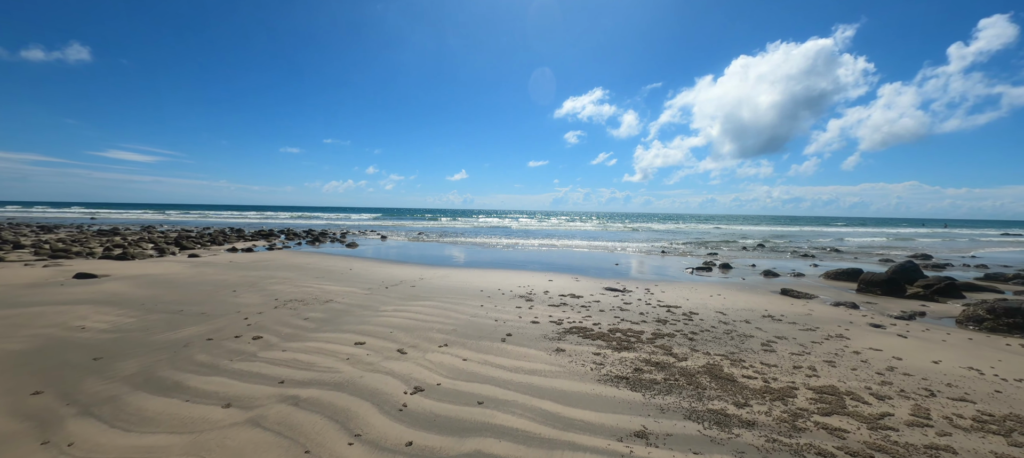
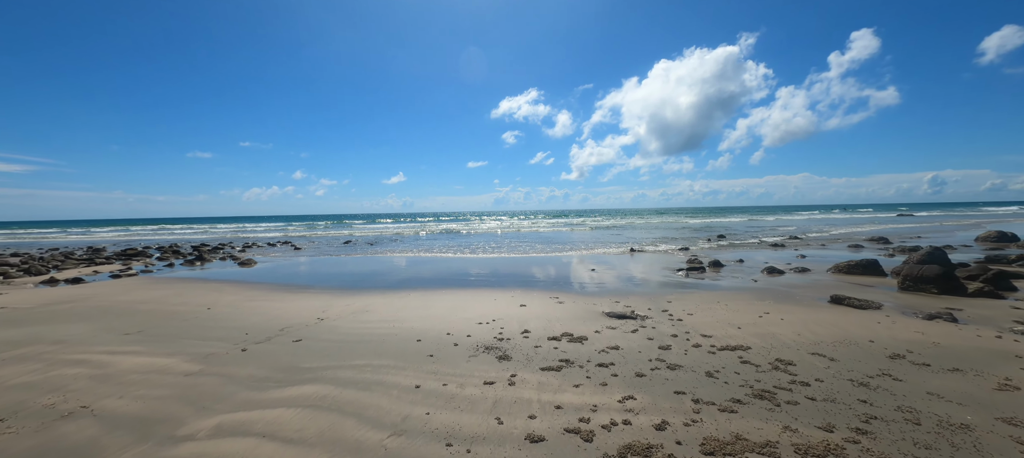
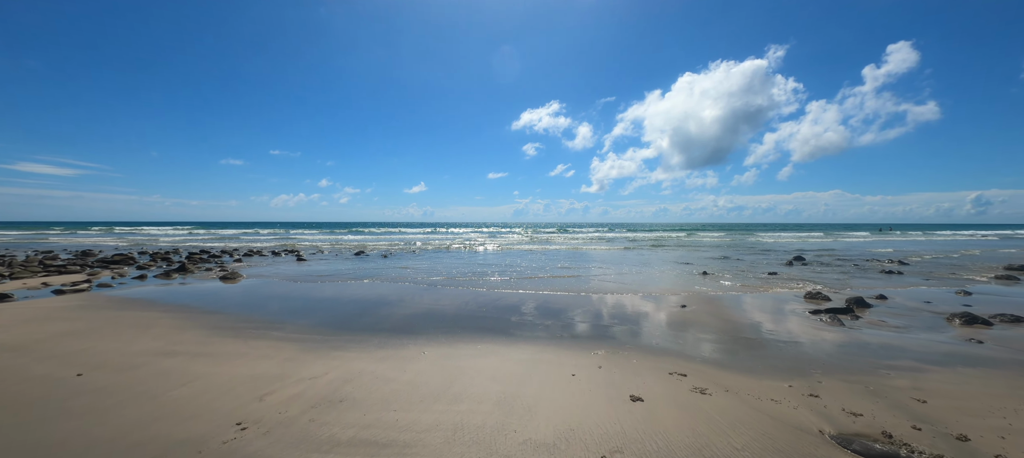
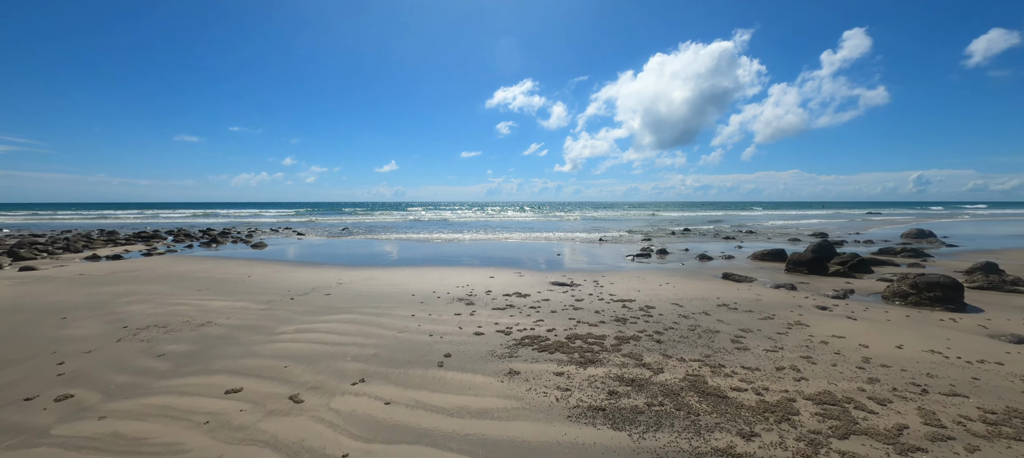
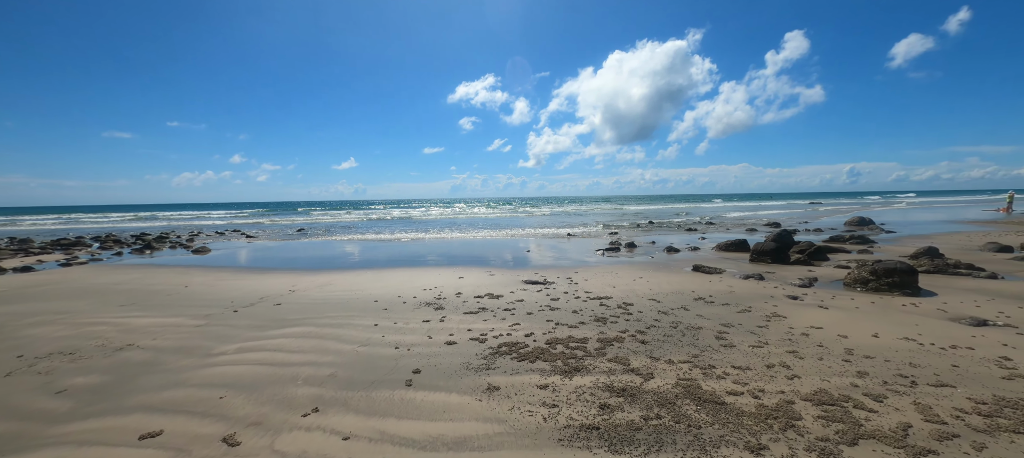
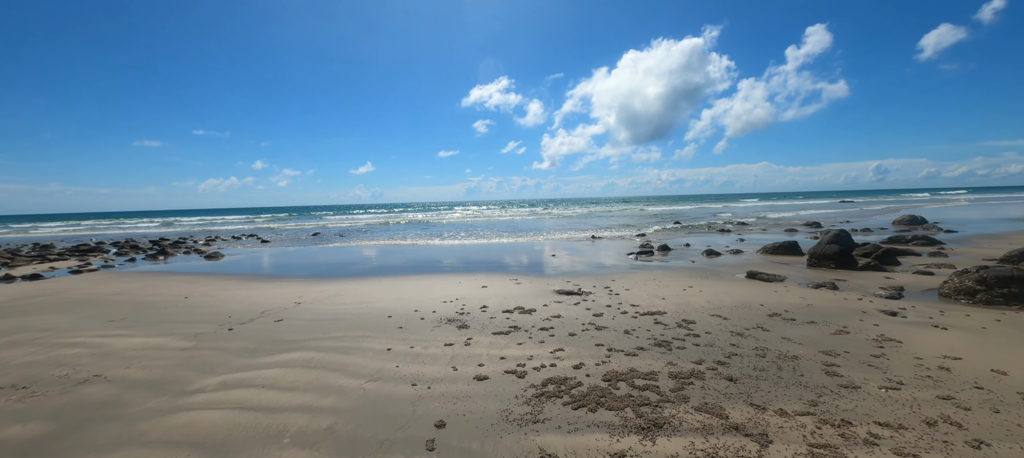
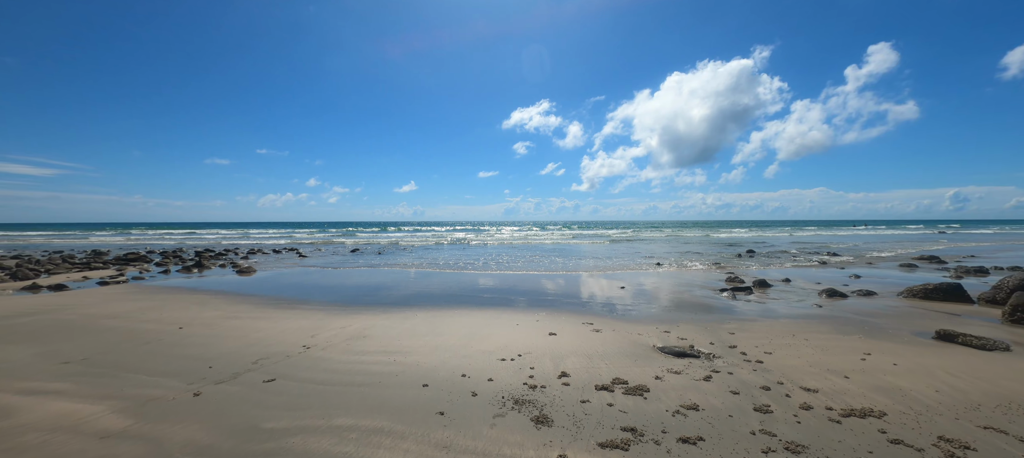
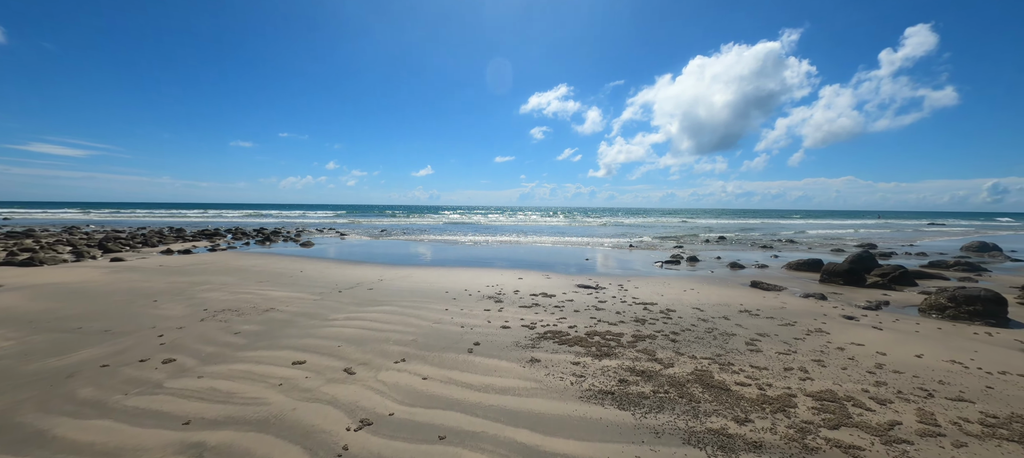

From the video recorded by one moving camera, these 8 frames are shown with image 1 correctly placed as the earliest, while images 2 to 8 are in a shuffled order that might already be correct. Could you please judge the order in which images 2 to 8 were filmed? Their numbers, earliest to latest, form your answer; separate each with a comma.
8, 4, 5, 6, 2, 7, 3
